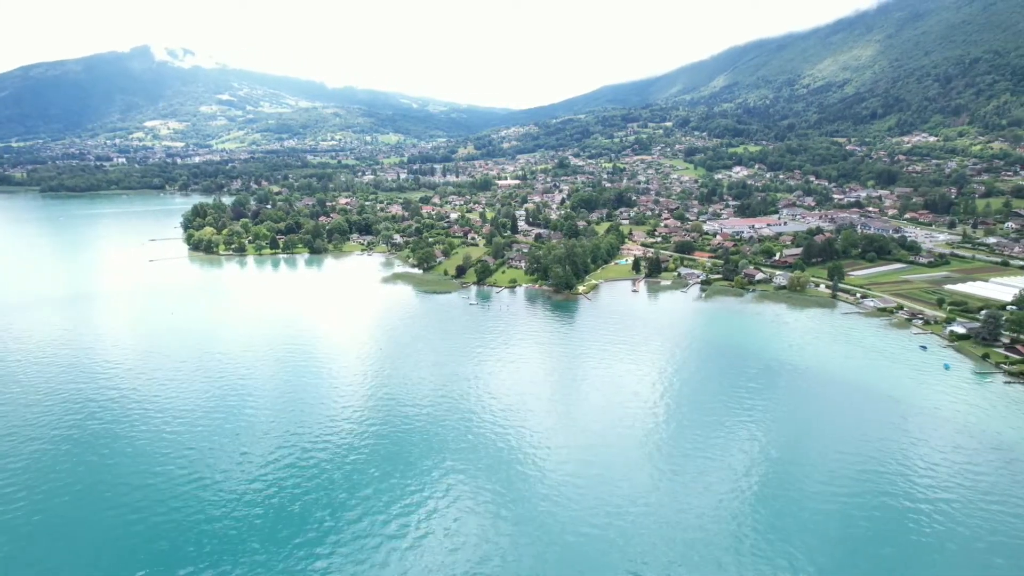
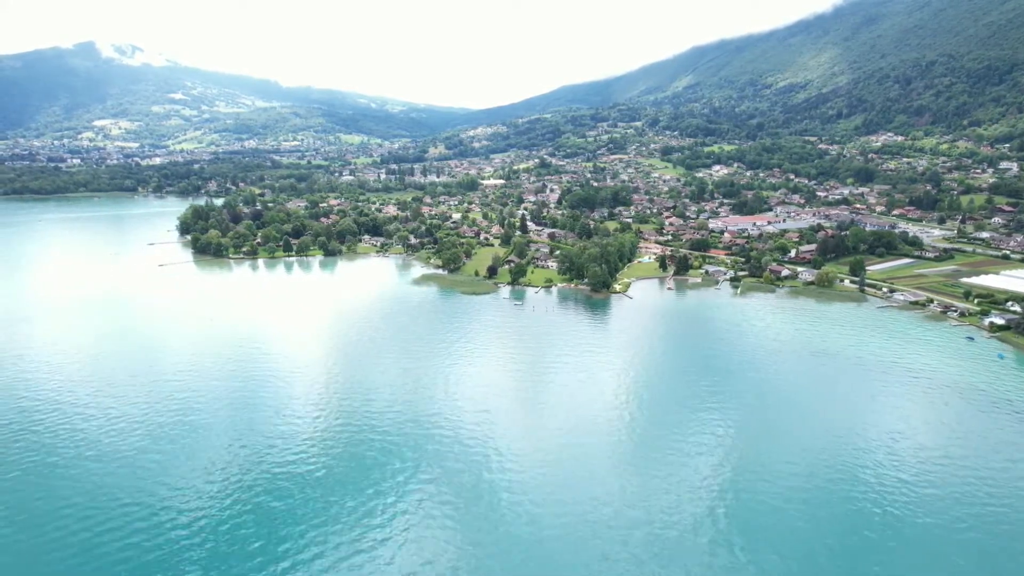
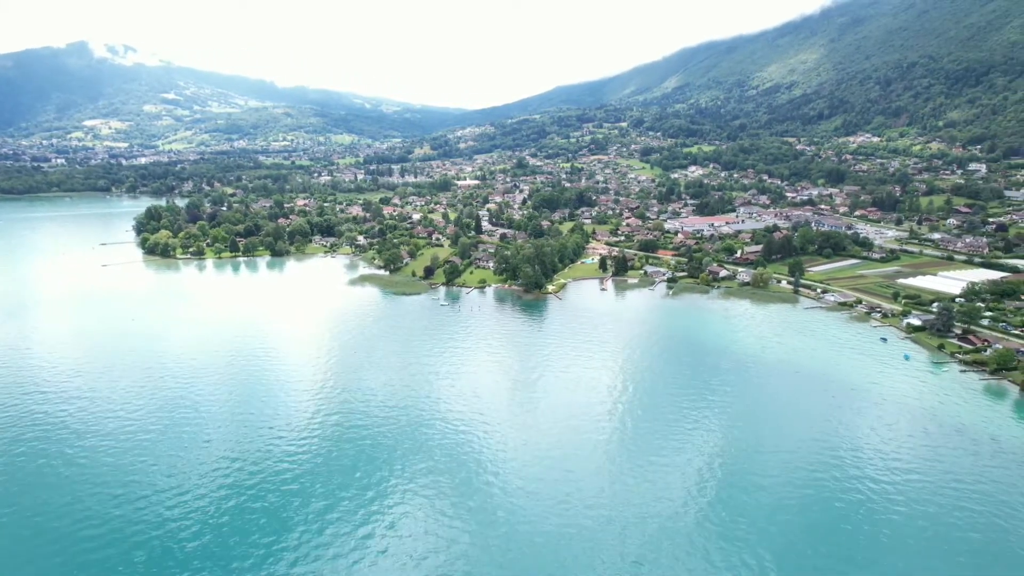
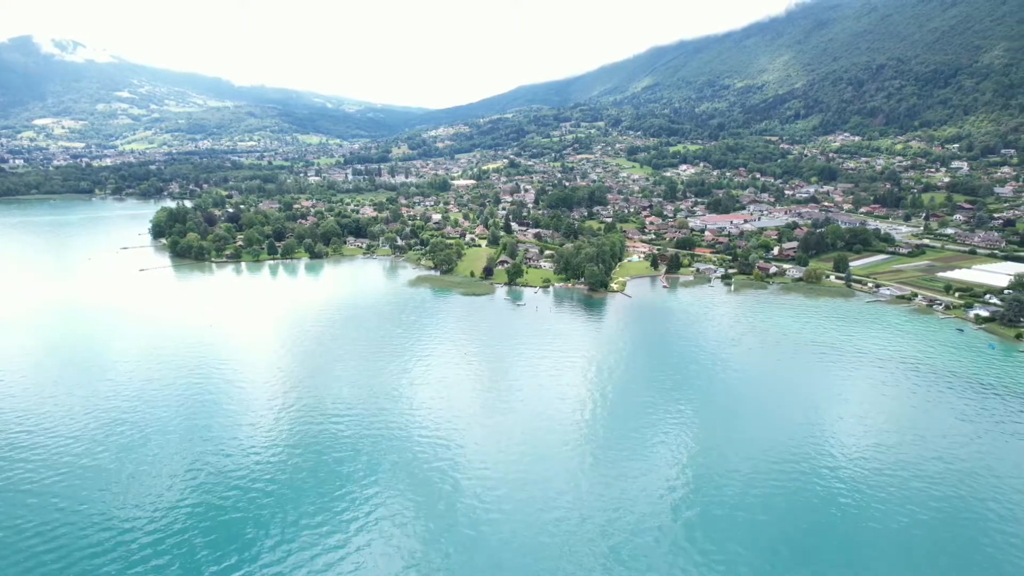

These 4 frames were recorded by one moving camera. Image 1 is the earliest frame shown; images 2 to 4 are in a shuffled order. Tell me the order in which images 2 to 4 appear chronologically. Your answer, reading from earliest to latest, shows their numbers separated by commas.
3, 2, 4
